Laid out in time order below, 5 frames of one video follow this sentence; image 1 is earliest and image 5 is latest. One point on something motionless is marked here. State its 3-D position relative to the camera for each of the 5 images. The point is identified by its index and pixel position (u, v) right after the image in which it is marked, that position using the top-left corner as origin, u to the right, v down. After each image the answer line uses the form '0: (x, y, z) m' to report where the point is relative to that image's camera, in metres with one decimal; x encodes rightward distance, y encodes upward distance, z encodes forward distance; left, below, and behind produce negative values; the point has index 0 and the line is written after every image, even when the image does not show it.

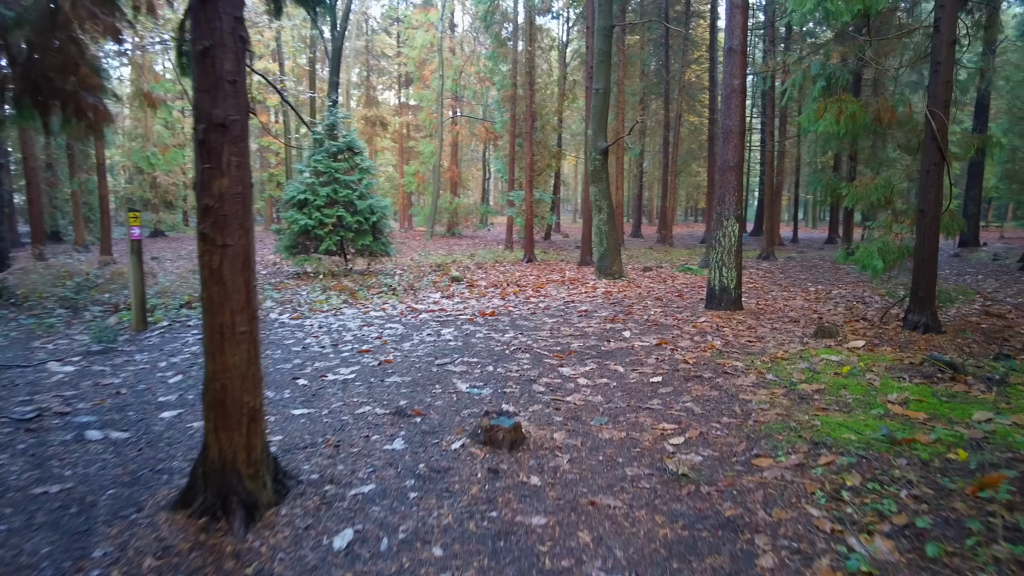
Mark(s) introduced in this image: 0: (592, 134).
0: (+1.6, +3.0, +12.7) m
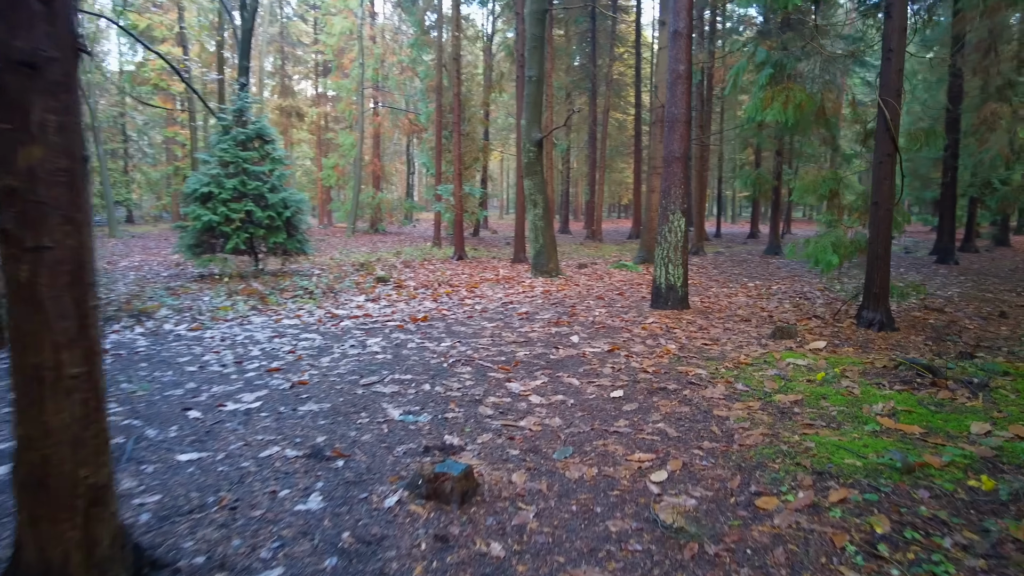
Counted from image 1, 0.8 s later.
0: (+0.3, +3.1, +12.0) m
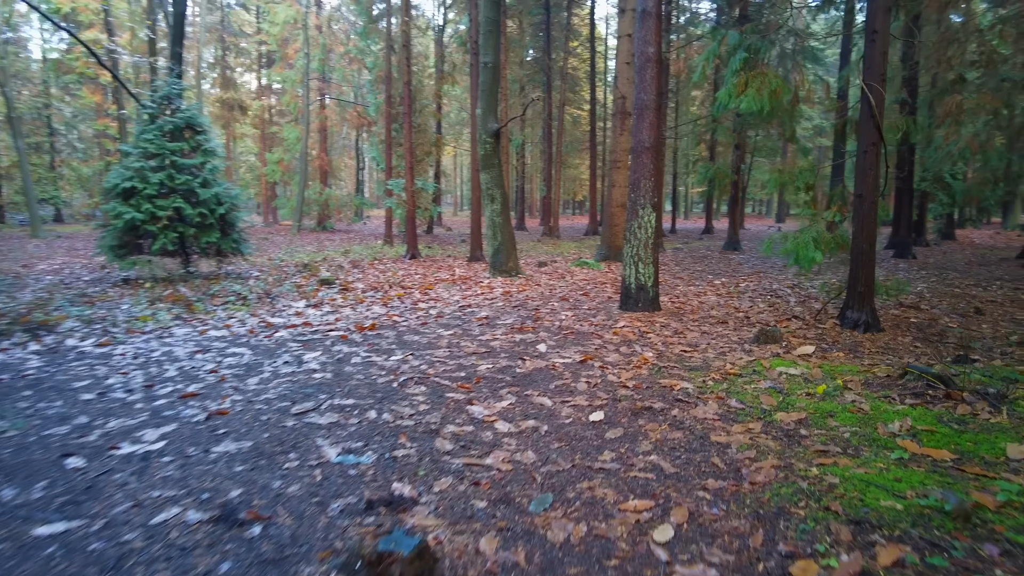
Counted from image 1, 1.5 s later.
0: (-0.5, +3.1, +11.3) m
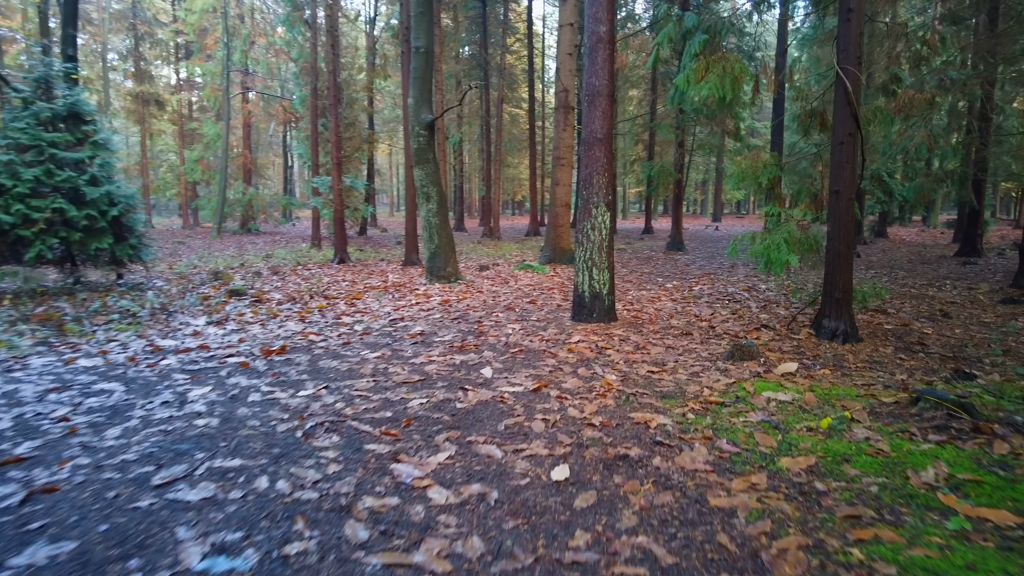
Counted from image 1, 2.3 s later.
0: (-1.6, +2.9, +10.2) m
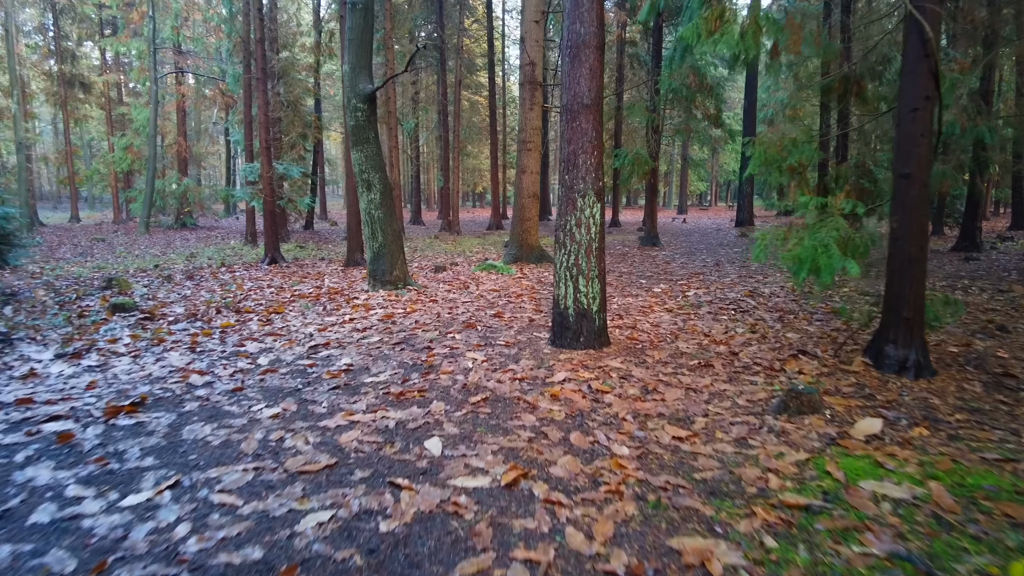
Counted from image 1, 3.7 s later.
0: (-2.1, +2.8, +8.4) m
